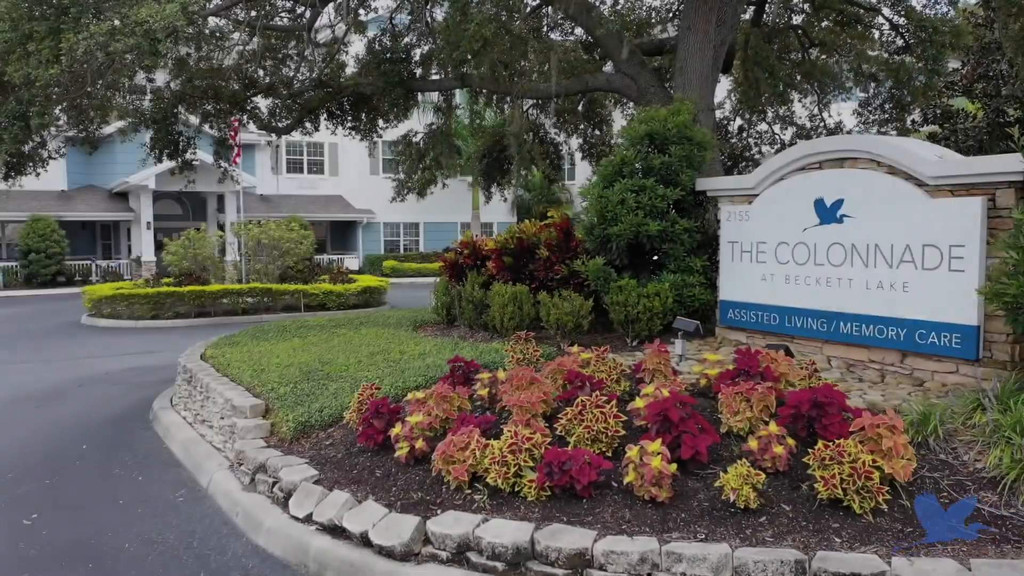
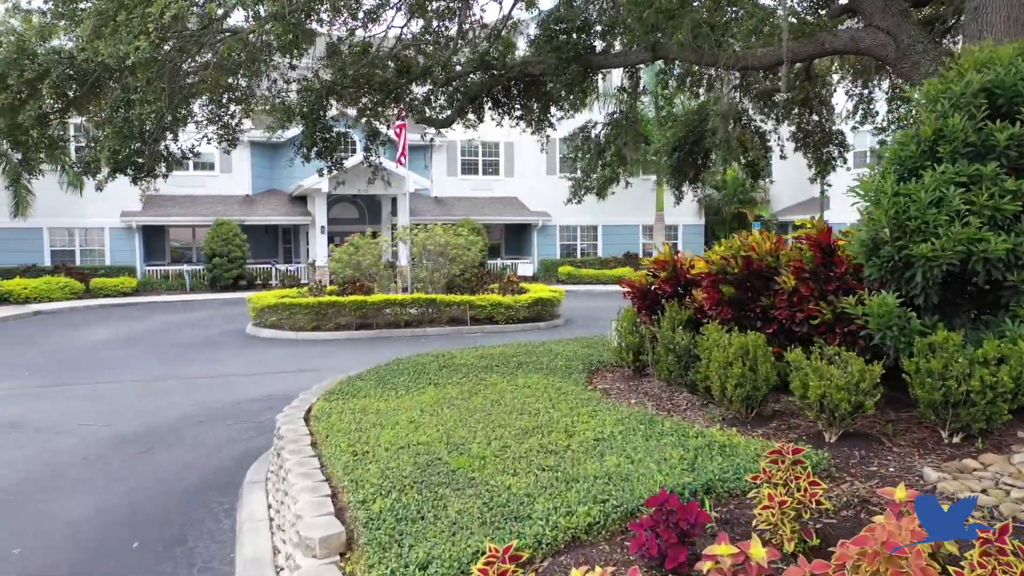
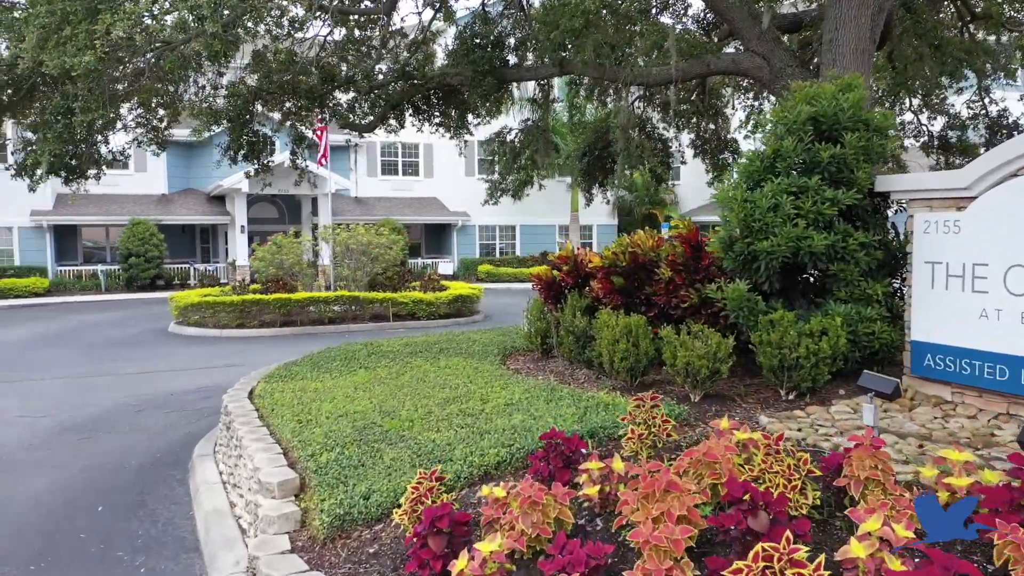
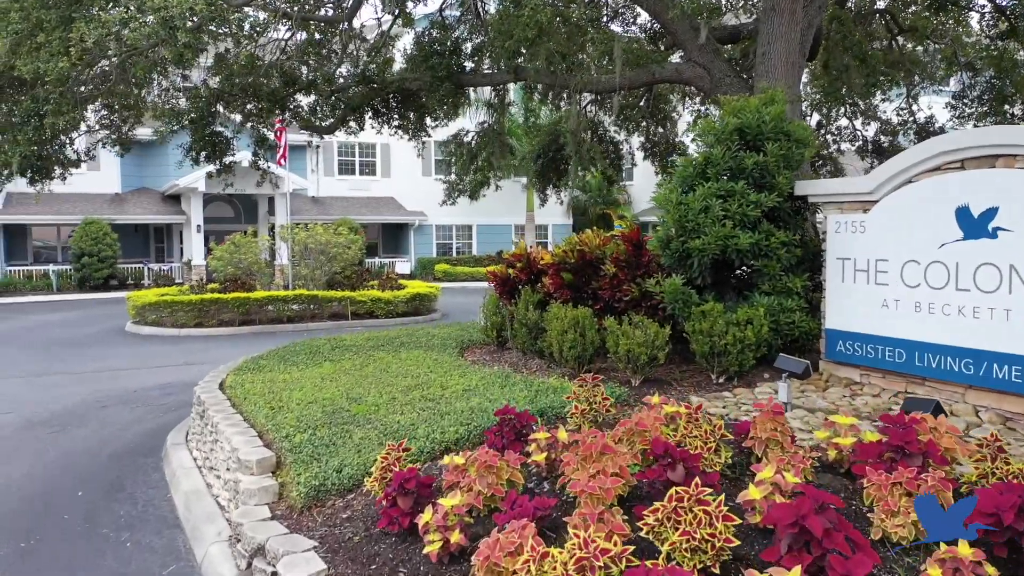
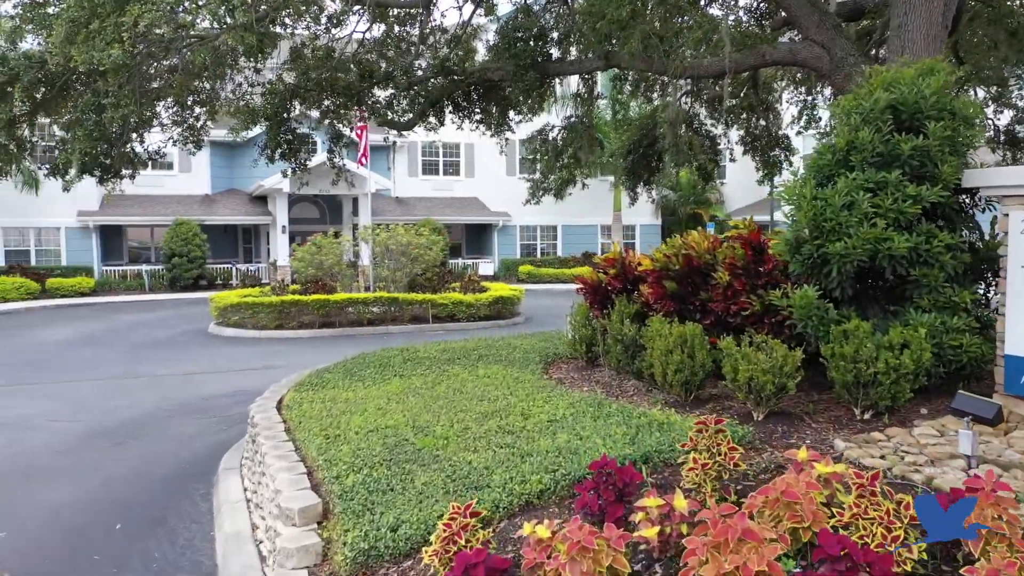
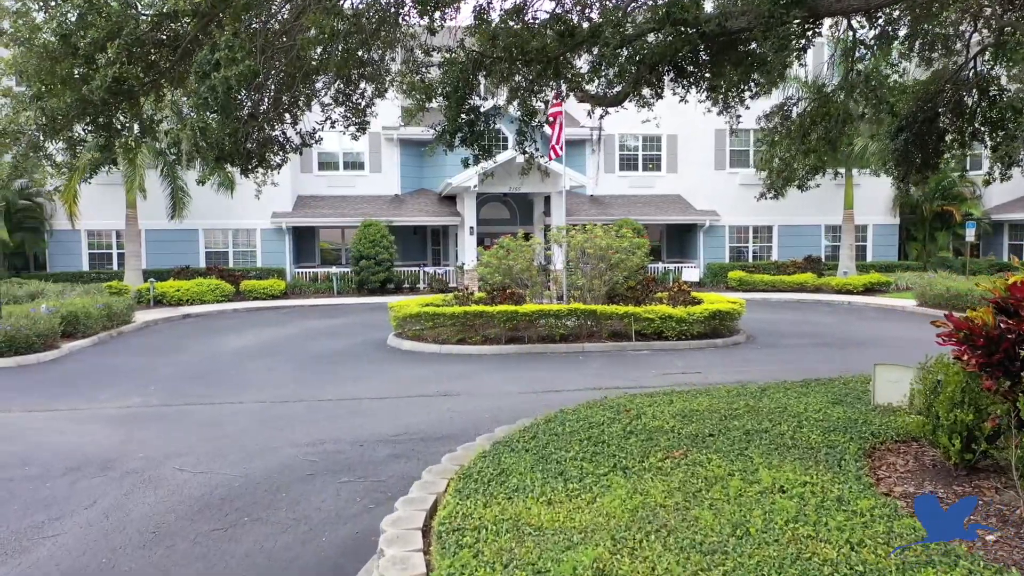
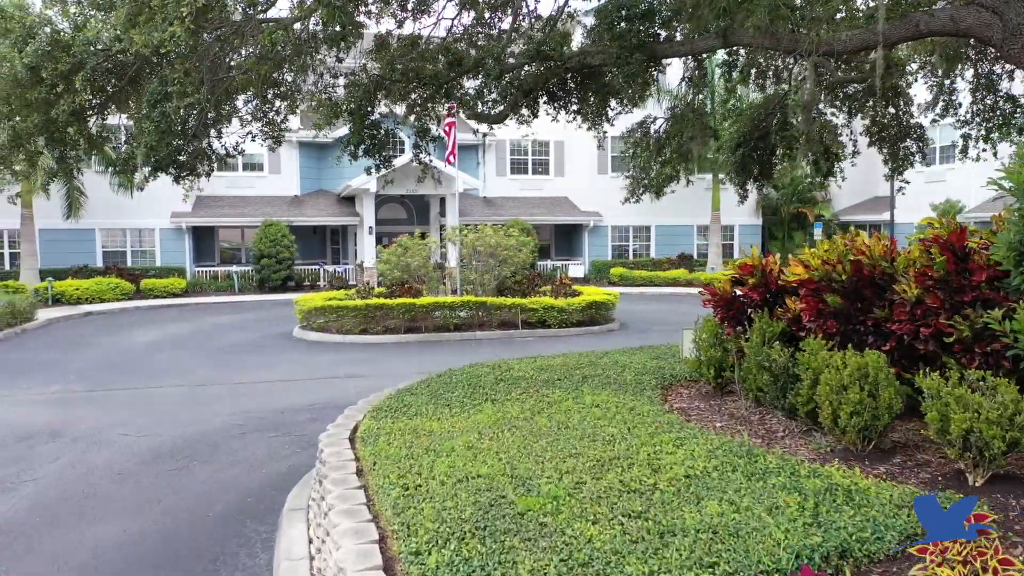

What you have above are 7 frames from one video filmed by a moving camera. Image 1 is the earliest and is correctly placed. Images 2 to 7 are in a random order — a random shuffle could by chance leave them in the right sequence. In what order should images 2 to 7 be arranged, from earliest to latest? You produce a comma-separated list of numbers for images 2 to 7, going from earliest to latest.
4, 3, 5, 2, 7, 6
